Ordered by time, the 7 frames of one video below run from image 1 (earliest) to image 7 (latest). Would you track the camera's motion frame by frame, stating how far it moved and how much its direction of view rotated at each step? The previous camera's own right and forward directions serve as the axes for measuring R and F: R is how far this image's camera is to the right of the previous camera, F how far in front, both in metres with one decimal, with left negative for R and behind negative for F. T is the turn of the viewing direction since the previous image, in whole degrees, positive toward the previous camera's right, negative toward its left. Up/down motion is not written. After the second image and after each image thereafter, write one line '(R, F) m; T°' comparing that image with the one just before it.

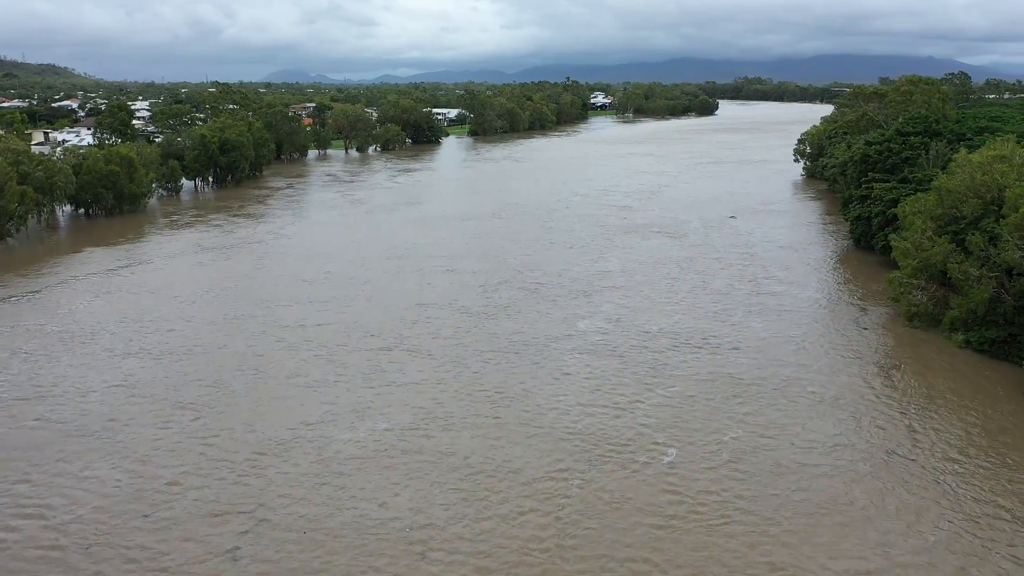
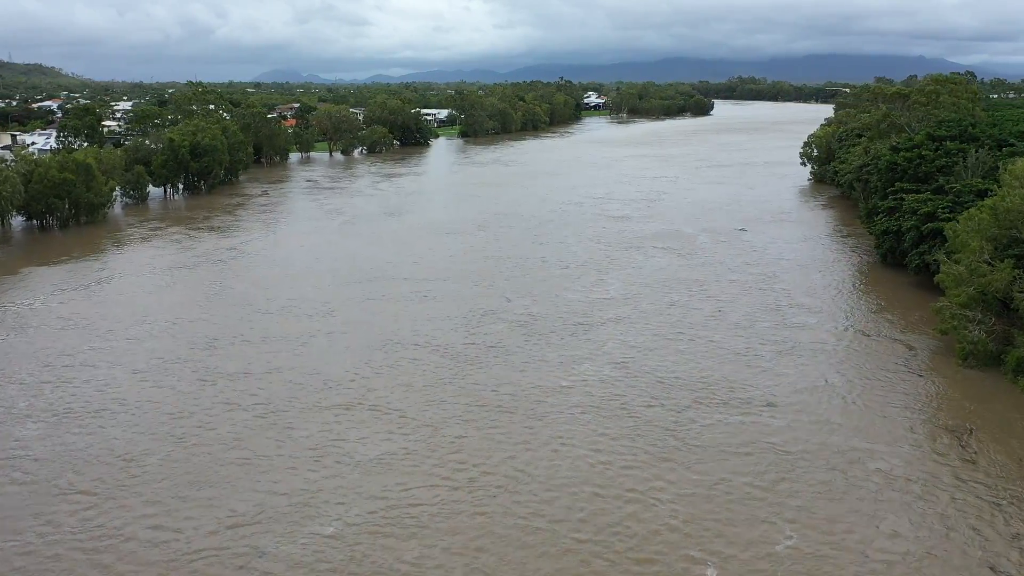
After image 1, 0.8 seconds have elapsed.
(+0.2, +3.0) m; 0°
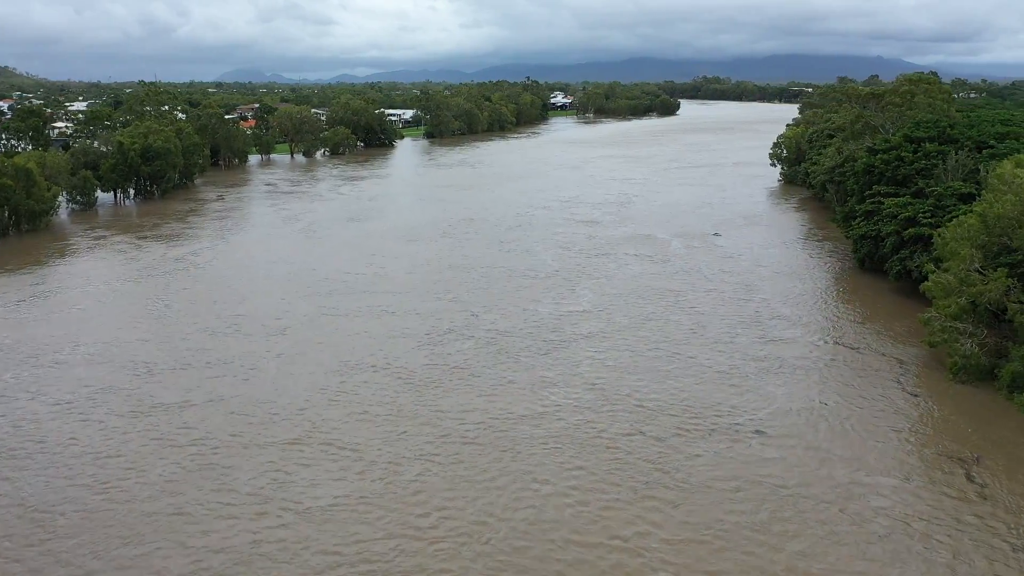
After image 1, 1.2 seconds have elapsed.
(+0.1, +1.3) m; +2°
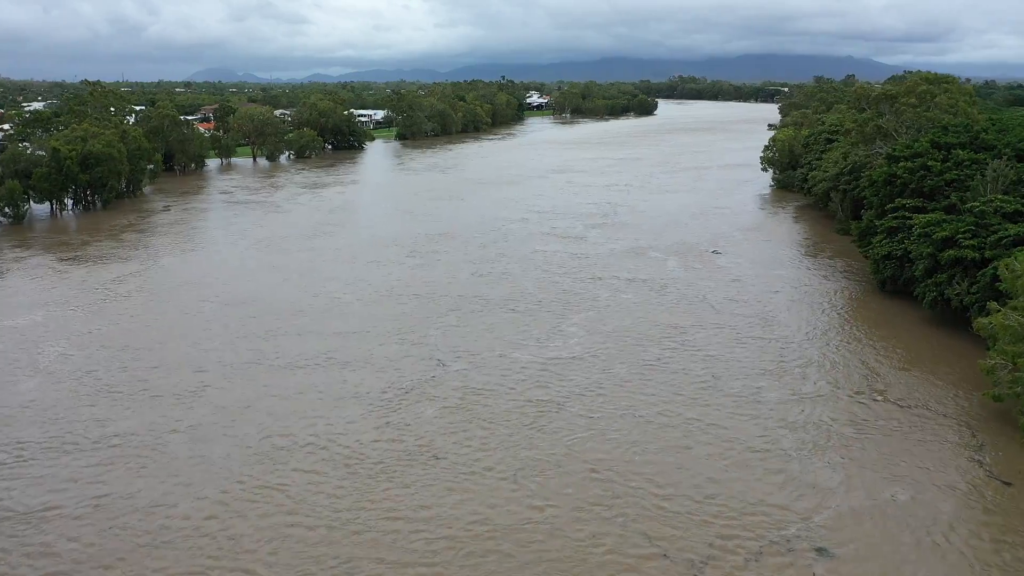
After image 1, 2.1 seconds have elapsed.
(0.0, +3.5) m; +2°
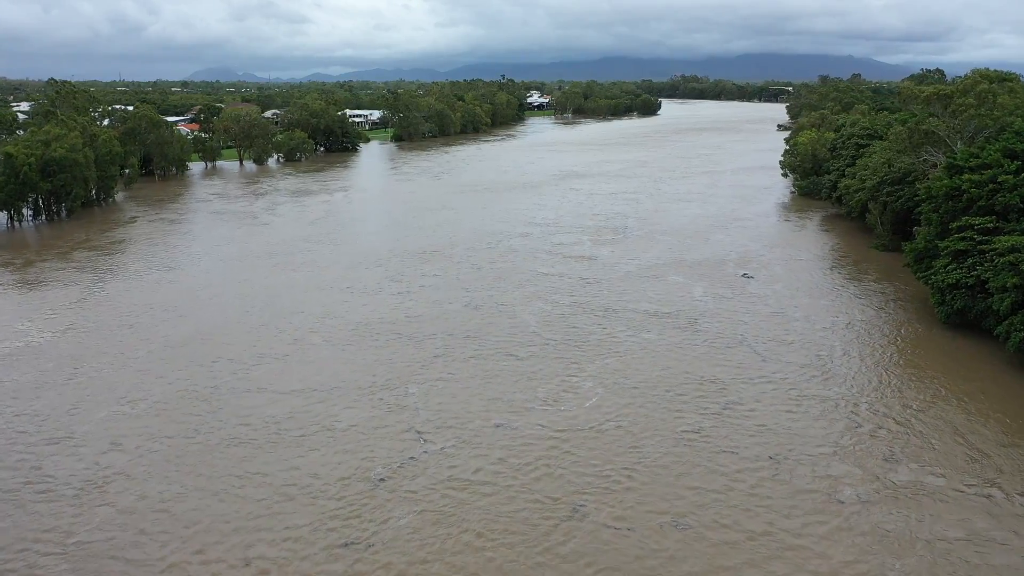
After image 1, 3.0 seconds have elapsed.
(0.0, +3.5) m; 0°
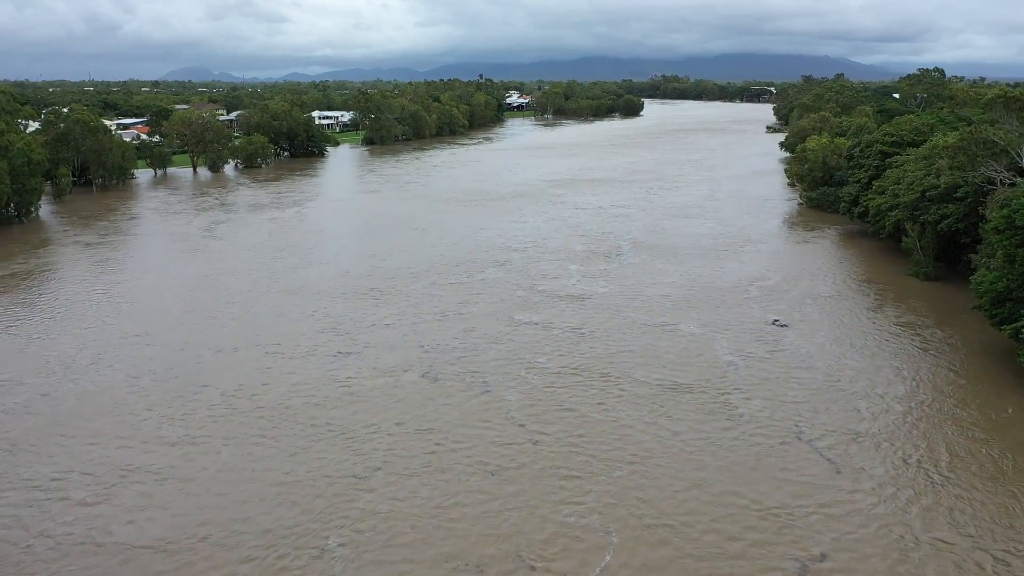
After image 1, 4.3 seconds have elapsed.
(+0.2, +4.9) m; +1°
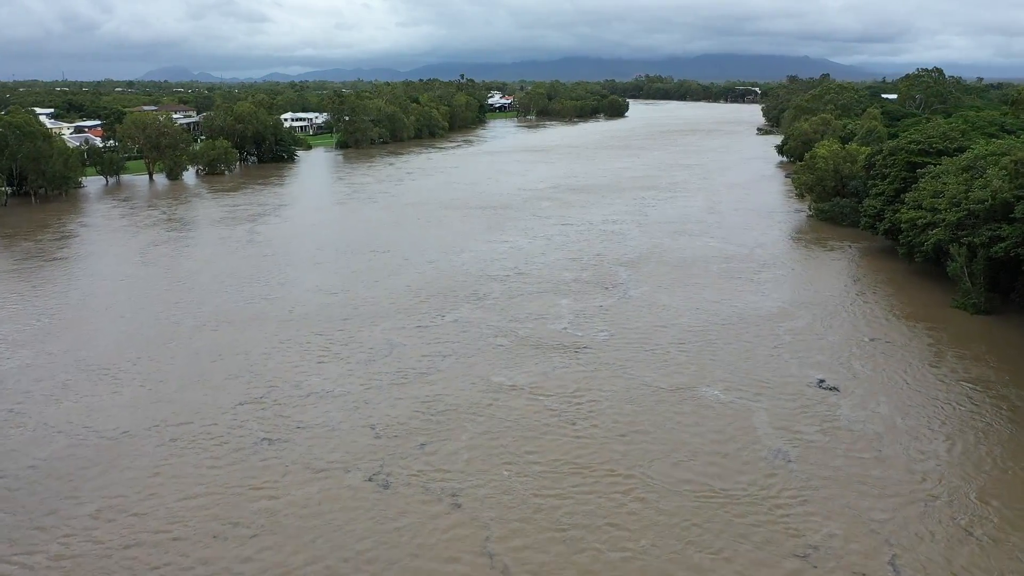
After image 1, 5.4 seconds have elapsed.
(+0.1, +4.0) m; +1°
